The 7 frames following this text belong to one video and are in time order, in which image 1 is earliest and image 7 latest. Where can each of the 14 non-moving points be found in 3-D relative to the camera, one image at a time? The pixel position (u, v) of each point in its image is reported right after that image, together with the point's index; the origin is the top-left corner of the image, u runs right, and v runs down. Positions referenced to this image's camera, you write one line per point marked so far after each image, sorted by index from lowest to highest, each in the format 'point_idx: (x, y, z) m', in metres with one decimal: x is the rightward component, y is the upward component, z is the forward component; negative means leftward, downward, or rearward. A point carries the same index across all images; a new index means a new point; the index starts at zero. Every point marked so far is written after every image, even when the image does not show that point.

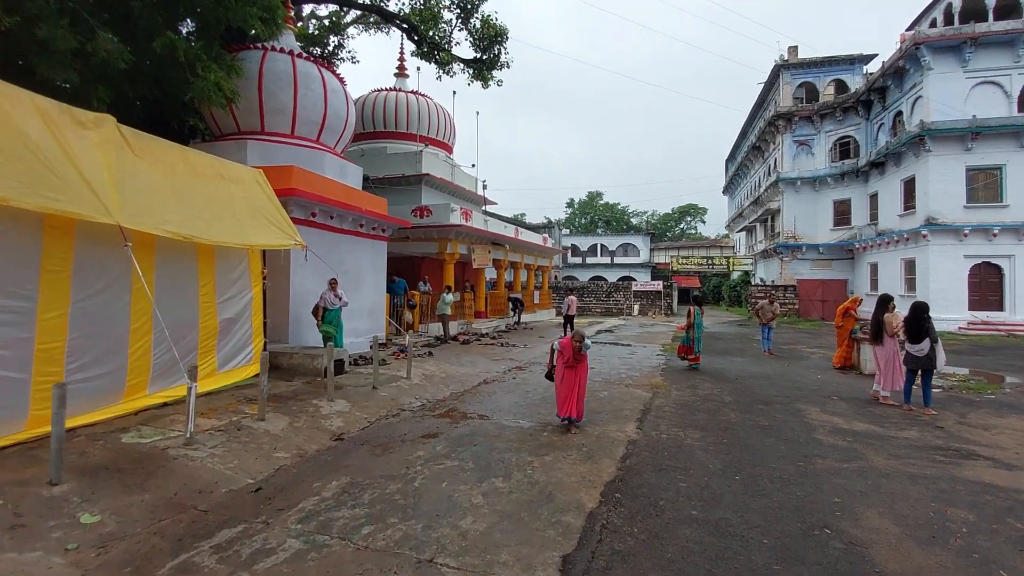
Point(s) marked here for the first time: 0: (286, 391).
0: (-3.1, -1.4, +7.1) m
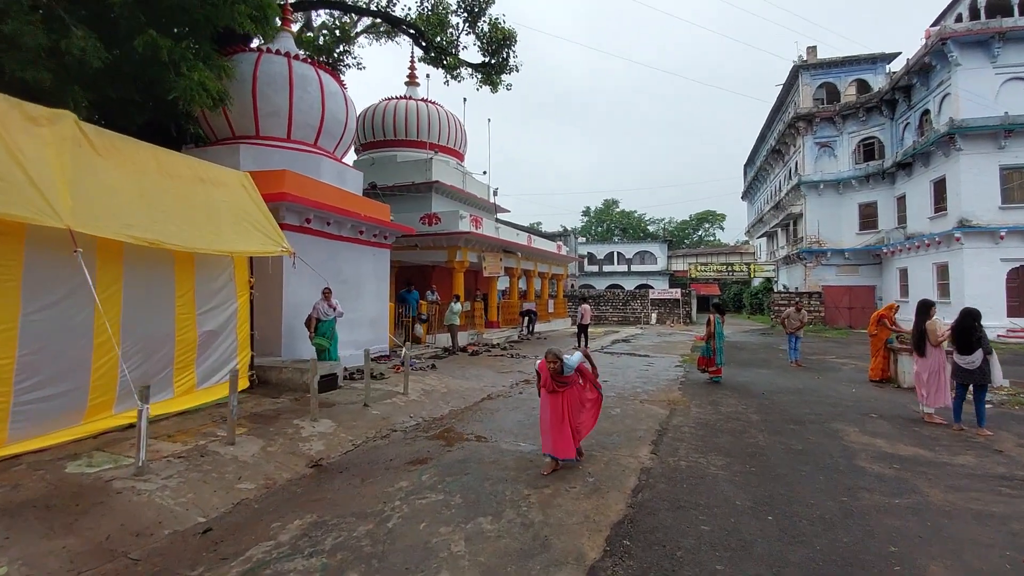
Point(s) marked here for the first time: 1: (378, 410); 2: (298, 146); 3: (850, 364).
0: (-3.1, -1.5, +6.5) m
1: (-1.8, -1.6, +6.8) m
2: (-4.1, +2.7, +9.8) m
3: (+8.7, -1.9, +13.2) m
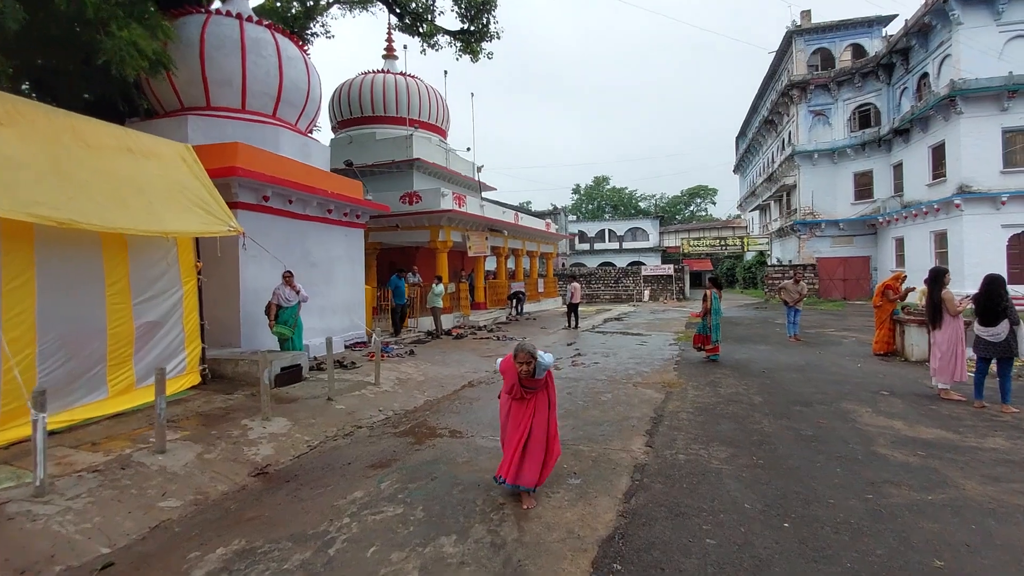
0: (-3.3, -1.4, +5.8) m
1: (-2.0, -1.4, +6.2) m
2: (-4.5, +3.0, +8.9) m
3: (+8.4, -1.2, +12.7) m
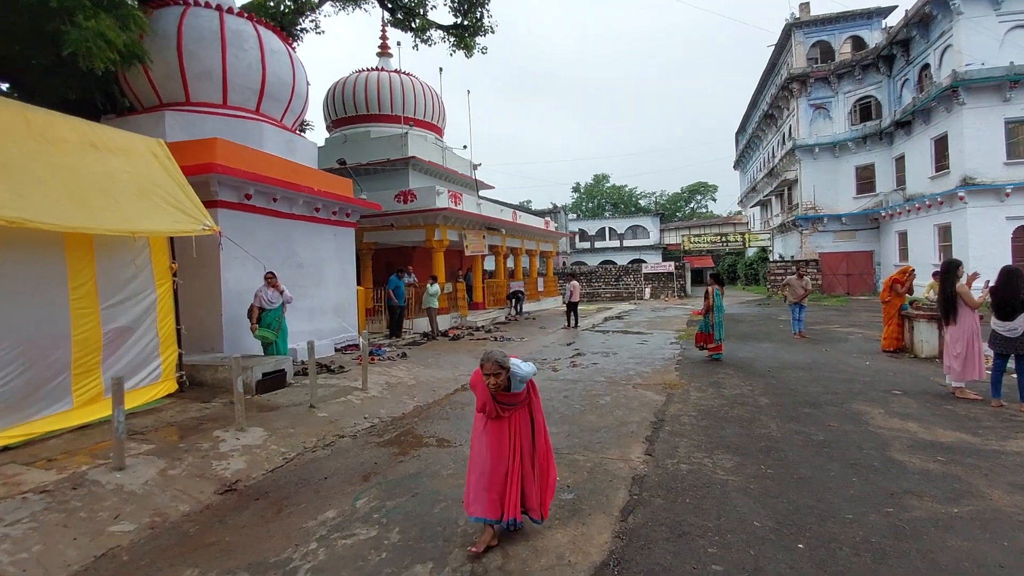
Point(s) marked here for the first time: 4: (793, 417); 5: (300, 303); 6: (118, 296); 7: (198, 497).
0: (-3.4, -1.4, +5.5) m
1: (-2.1, -1.4, +5.8) m
2: (-4.6, +2.9, +8.6) m
3: (+8.3, -1.1, +12.3) m
4: (+3.0, -1.4, +5.5) m
5: (-3.8, -0.3, +9.1) m
6: (-4.4, -0.1, +5.7) m
7: (-2.4, -1.6, +3.9) m
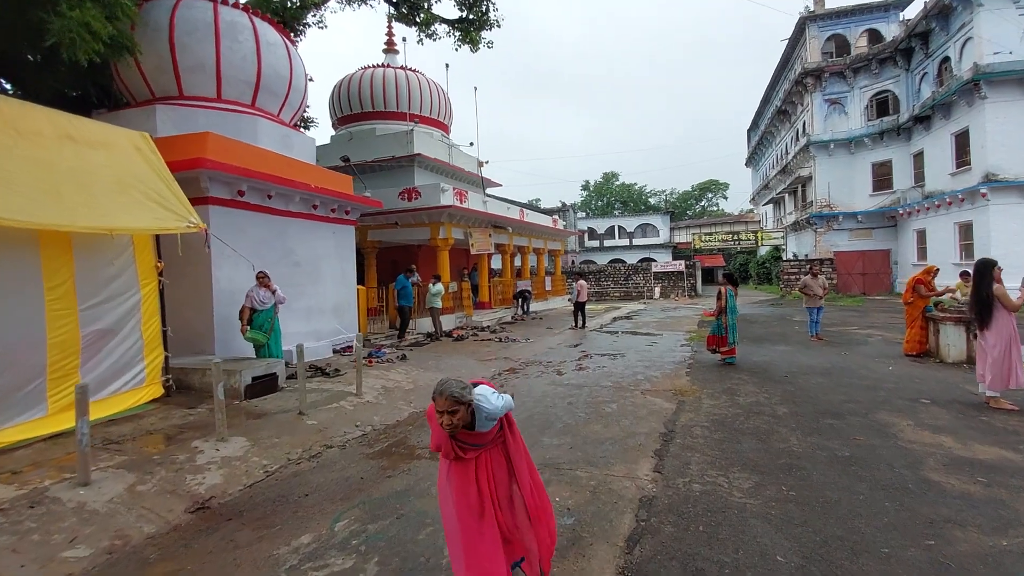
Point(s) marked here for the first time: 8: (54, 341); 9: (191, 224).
0: (-3.4, -1.4, +5.2) m
1: (-2.1, -1.4, +5.5) m
2: (-4.5, +2.9, +8.3) m
3: (+8.4, -1.1, +11.8) m
4: (+3.0, -1.4, +5.1) m
5: (-3.7, -0.3, +8.8) m
6: (-4.4, -0.1, +5.5) m
7: (-2.4, -1.6, +3.6) m
8: (-4.5, -0.5, +5.0) m
9: (-3.6, +0.7, +5.8) m
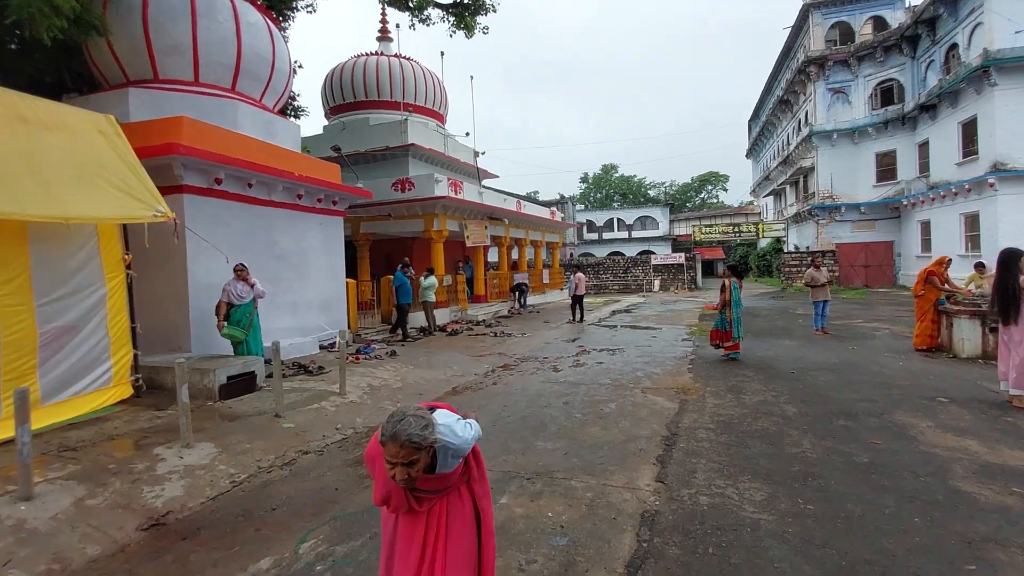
0: (-3.5, -1.3, +4.9) m
1: (-2.2, -1.3, +5.2) m
2: (-4.6, +3.0, +7.9) m
3: (+8.3, -0.9, +11.5) m
4: (+2.9, -1.3, +4.8) m
5: (-3.8, -0.2, +8.4) m
6: (-4.5, 0.0, +5.1) m
7: (-2.5, -1.6, +3.2) m
8: (-4.6, -0.5, +4.7) m
9: (-3.7, +0.8, +5.4) m
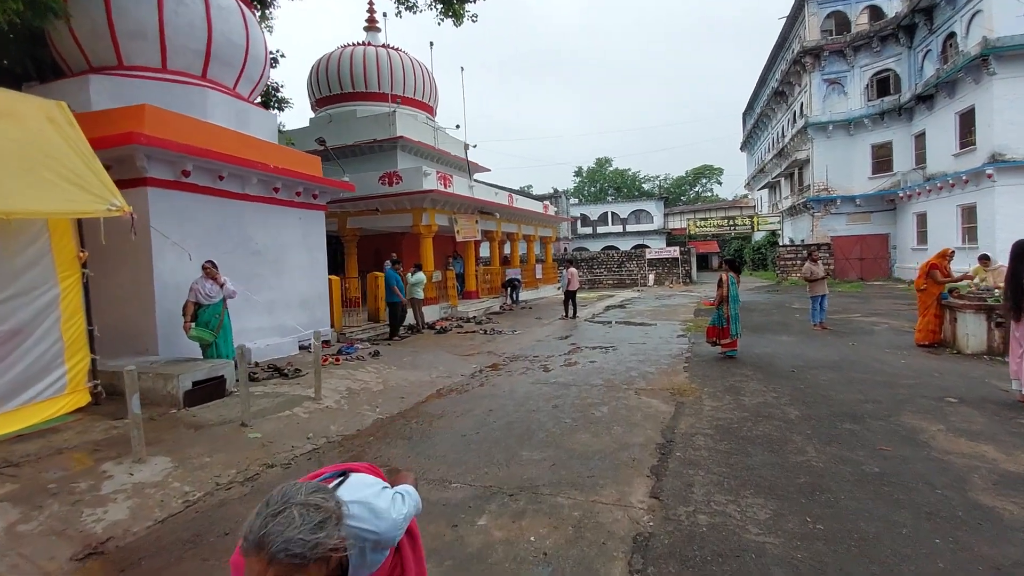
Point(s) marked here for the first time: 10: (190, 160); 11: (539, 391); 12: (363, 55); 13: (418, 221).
0: (-3.7, -1.3, +4.5) m
1: (-2.4, -1.3, +4.8) m
2: (-4.8, +3.0, +7.4) m
3: (+8.1, -0.8, +11.2) m
4: (+2.8, -1.3, +4.4) m
5: (-4.0, -0.1, +8.0) m
6: (-4.6, 0.0, +4.7) m
7: (-2.6, -1.6, +2.9) m
8: (-4.7, -0.5, +4.3) m
9: (-3.9, +0.8, +5.0) m
10: (-4.2, +1.7, +6.8) m
11: (+0.3, -1.3, +6.5) m
12: (-5.8, +9.0, +19.9) m
13: (-2.8, +2.0, +15.1) m
